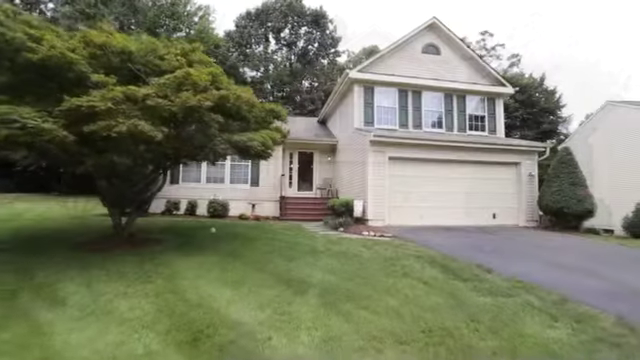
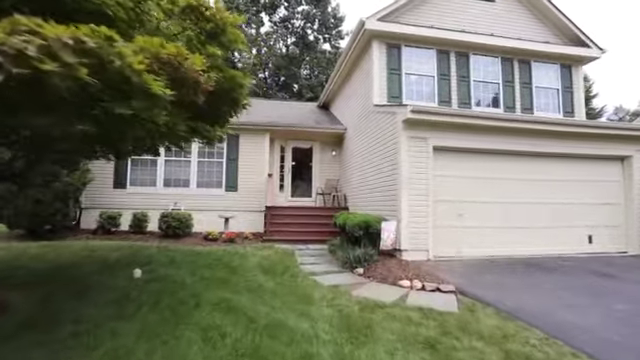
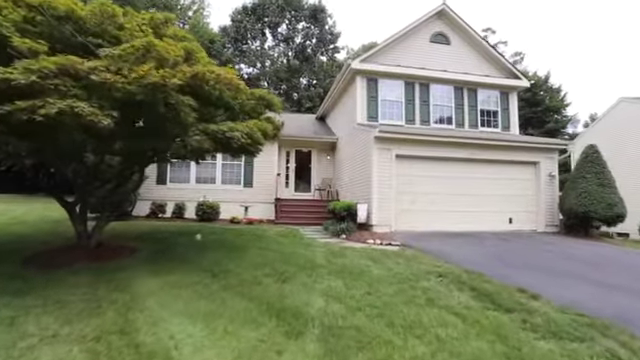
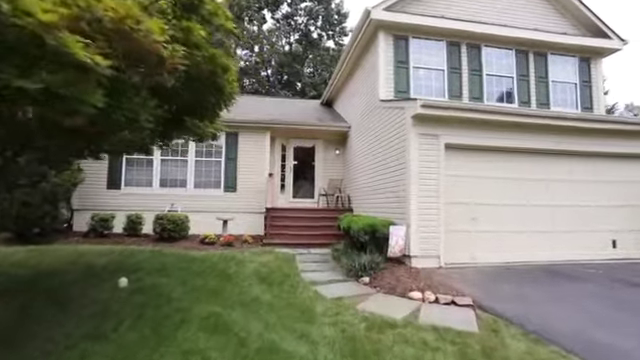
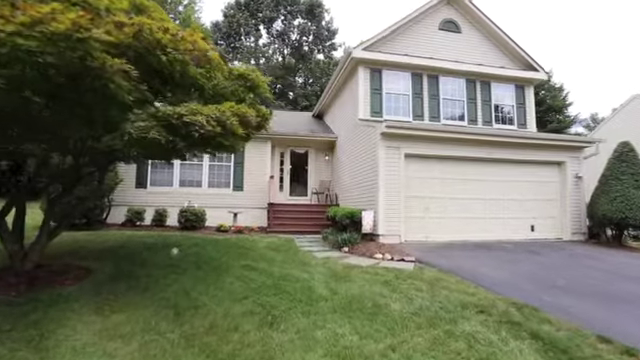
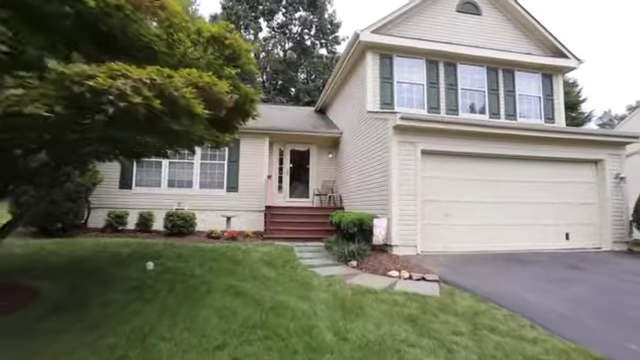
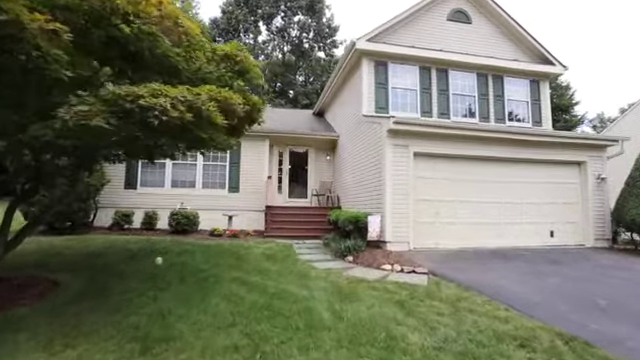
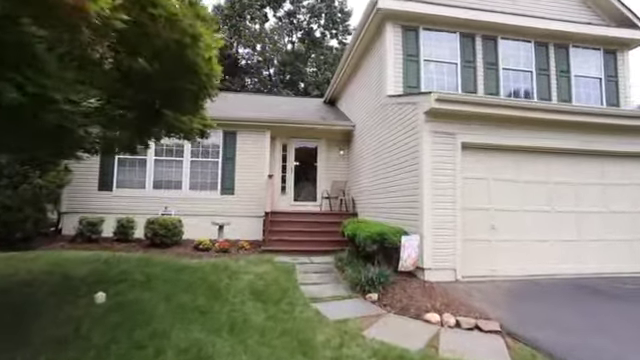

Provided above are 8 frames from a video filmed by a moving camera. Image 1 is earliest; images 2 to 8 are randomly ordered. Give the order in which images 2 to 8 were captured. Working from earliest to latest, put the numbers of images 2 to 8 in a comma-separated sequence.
3, 5, 7, 6, 2, 4, 8
